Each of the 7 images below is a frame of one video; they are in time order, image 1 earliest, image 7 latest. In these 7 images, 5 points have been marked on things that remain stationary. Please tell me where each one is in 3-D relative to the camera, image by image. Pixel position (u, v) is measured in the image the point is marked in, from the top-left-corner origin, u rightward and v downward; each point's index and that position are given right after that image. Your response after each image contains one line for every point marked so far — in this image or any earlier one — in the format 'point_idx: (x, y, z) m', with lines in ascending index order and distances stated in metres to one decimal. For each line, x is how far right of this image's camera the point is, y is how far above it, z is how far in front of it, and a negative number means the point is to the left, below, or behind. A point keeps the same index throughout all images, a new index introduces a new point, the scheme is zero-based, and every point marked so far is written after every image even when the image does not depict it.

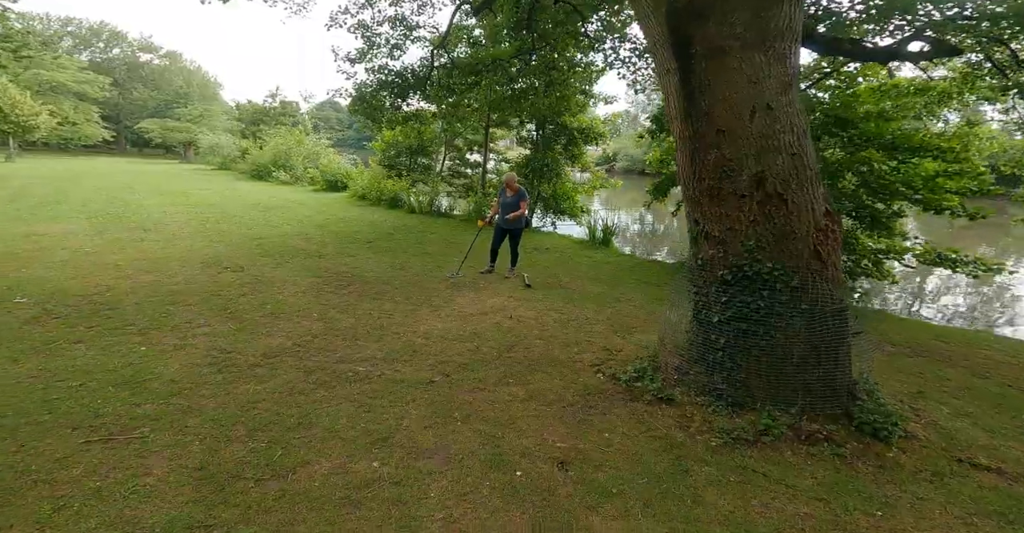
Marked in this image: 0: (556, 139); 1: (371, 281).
0: (+1.0, +2.9, +11.5) m
1: (-1.7, -0.2, +6.1) m
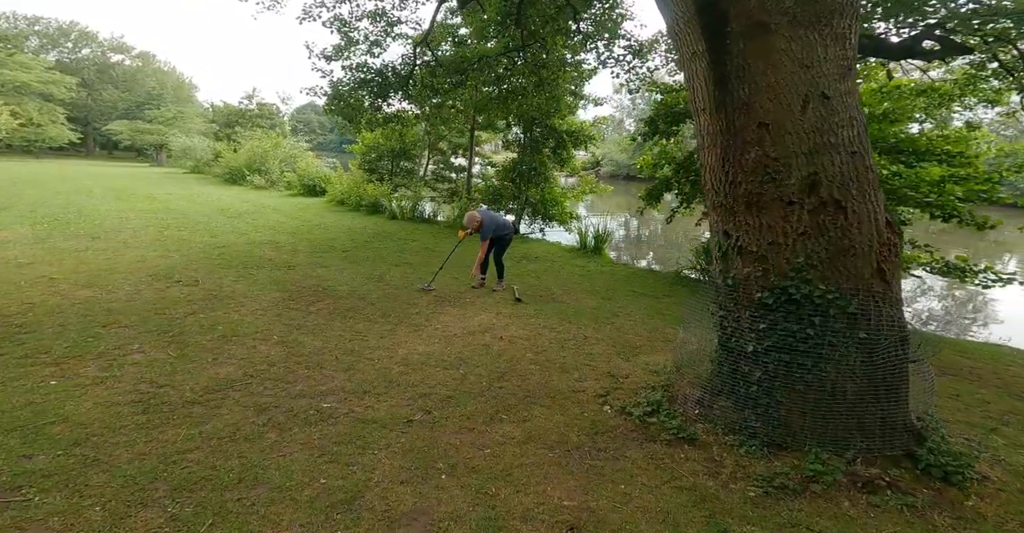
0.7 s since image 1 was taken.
0: (+0.7, +2.7, +10.9) m
1: (-1.8, -0.3, +5.4) m
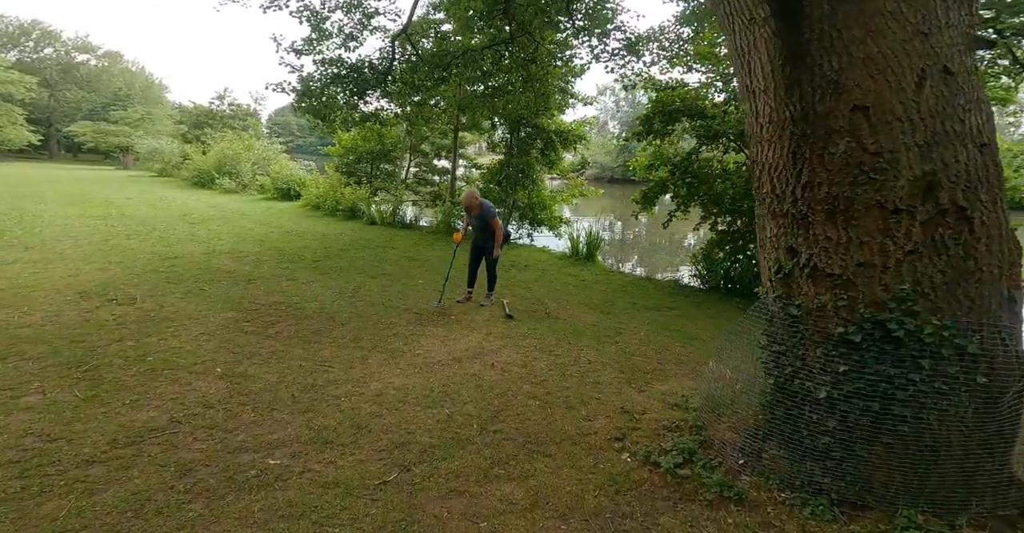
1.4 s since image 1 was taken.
0: (+0.4, +2.5, +10.3) m
1: (-1.9, -0.4, +4.7) m
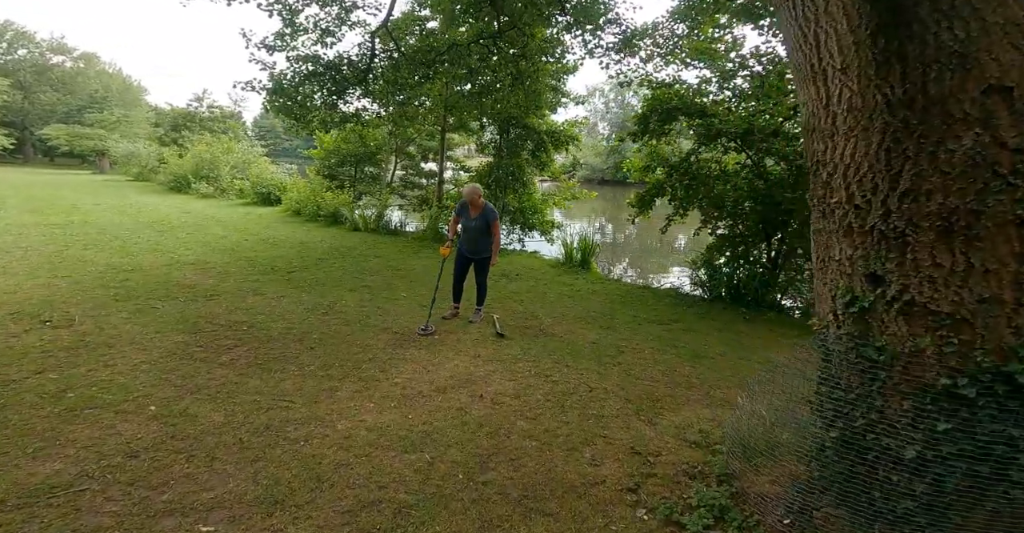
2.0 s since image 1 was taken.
0: (+0.2, +2.4, +9.8) m
1: (-2.0, -0.6, +4.1) m
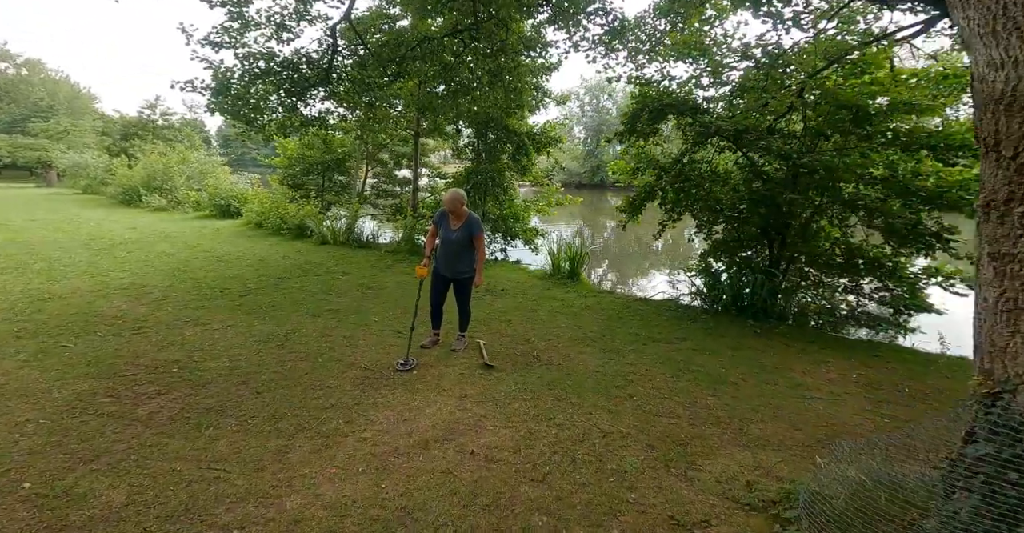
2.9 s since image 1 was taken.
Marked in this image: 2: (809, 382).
0: (-0.2, +2.2, +9.2) m
1: (-2.0, -0.7, +3.4) m
2: (+2.2, -0.8, +3.7) m
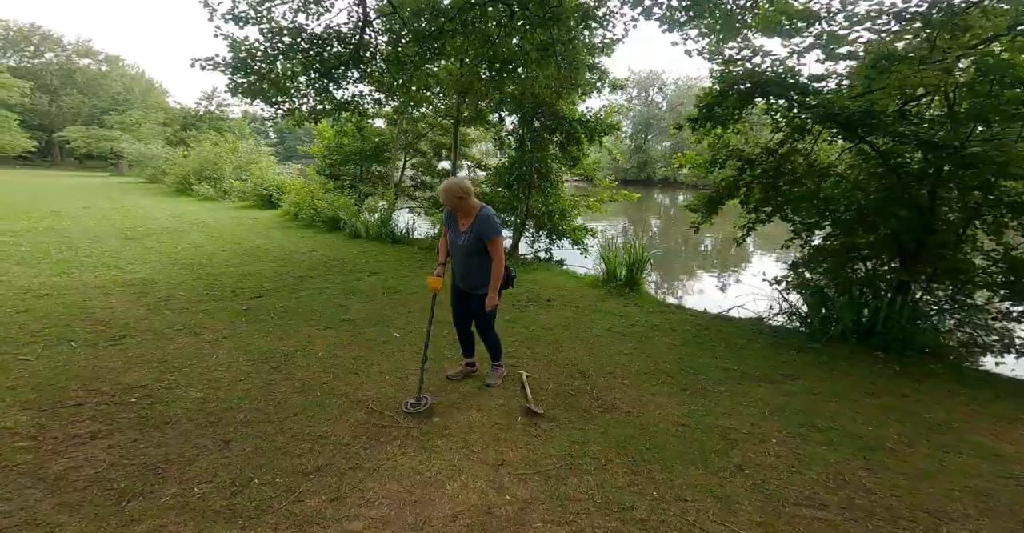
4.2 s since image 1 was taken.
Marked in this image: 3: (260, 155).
0: (+0.6, +2.1, +8.2) m
1: (-1.7, -0.8, +2.6) m
2: (+2.5, -1.0, +2.6) m
3: (-9.4, +4.1, +19.0) m
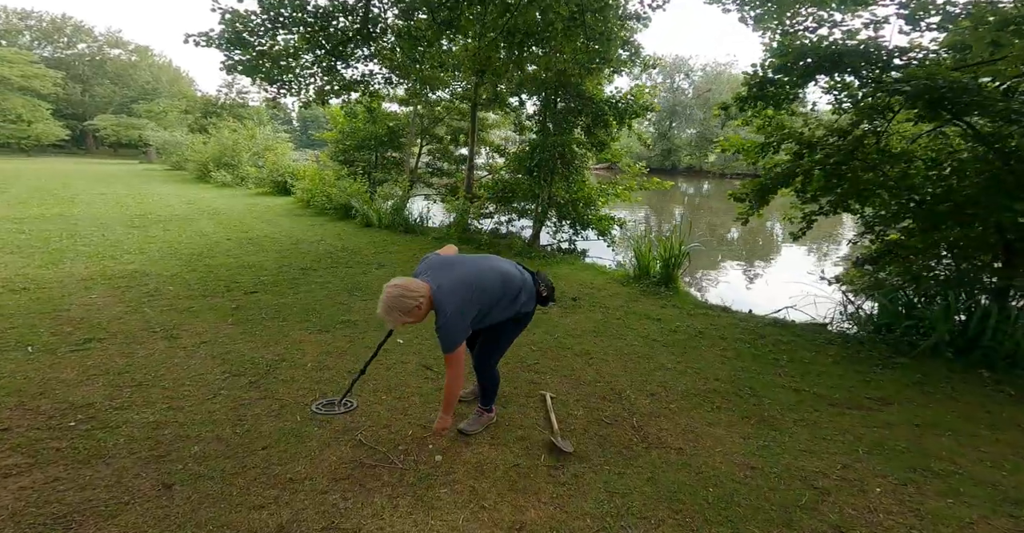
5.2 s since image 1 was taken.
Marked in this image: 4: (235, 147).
0: (+1.0, +2.2, +7.6) m
1: (-1.6, -0.8, +2.1) m
2: (+2.6, -1.0, +1.9) m
3: (-8.7, +4.6, +18.6) m
4: (-9.7, +4.2, +17.6) m
